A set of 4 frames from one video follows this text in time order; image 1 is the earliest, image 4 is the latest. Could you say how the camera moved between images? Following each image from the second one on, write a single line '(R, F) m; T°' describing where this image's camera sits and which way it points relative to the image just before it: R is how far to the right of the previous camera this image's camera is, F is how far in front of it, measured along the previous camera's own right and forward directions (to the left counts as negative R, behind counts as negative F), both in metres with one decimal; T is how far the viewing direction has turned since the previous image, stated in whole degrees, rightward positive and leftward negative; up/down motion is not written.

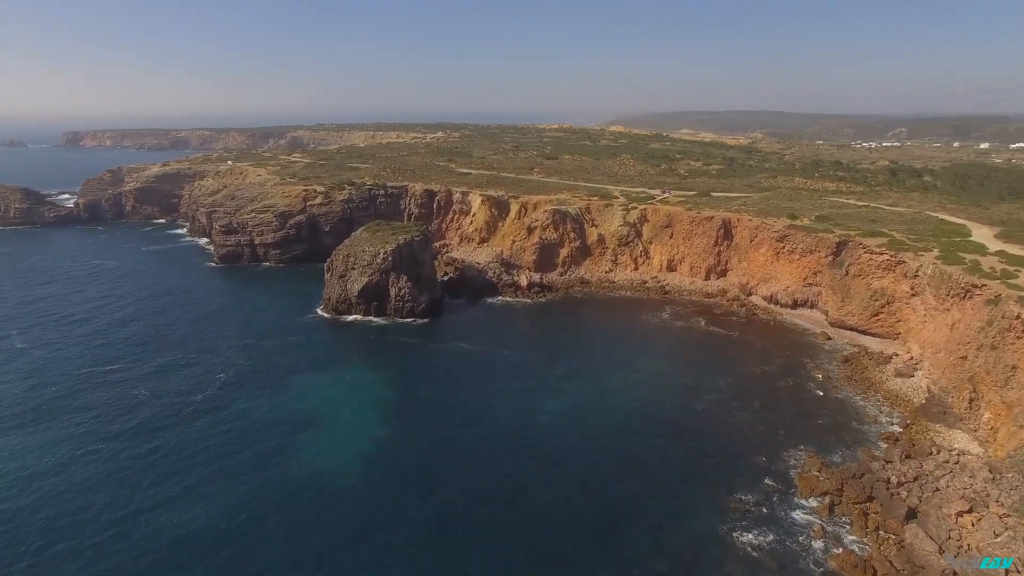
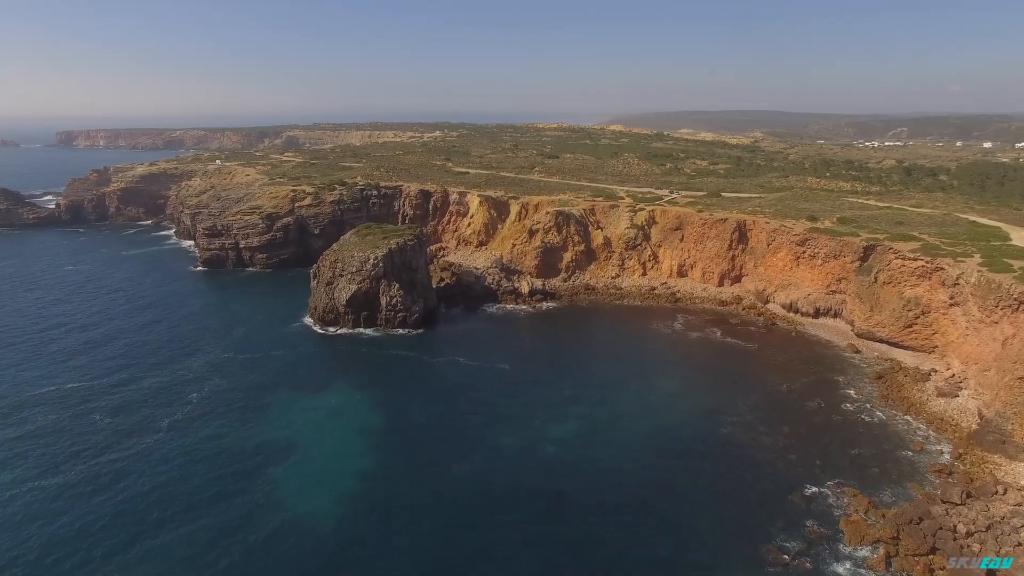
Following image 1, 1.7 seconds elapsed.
(-0.2, +3.7) m; 0°
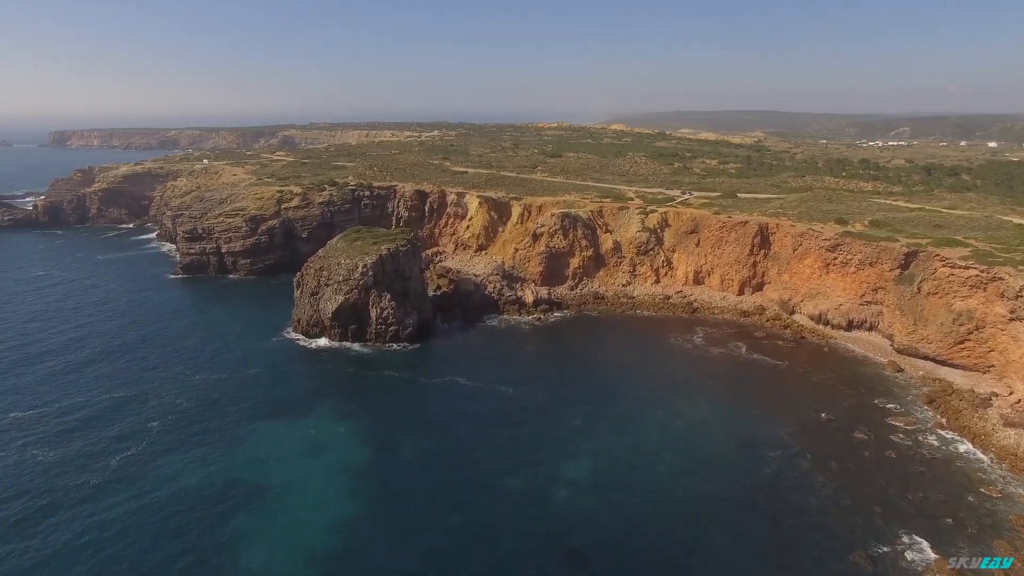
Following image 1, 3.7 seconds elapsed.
(-0.3, +4.3) m; 0°
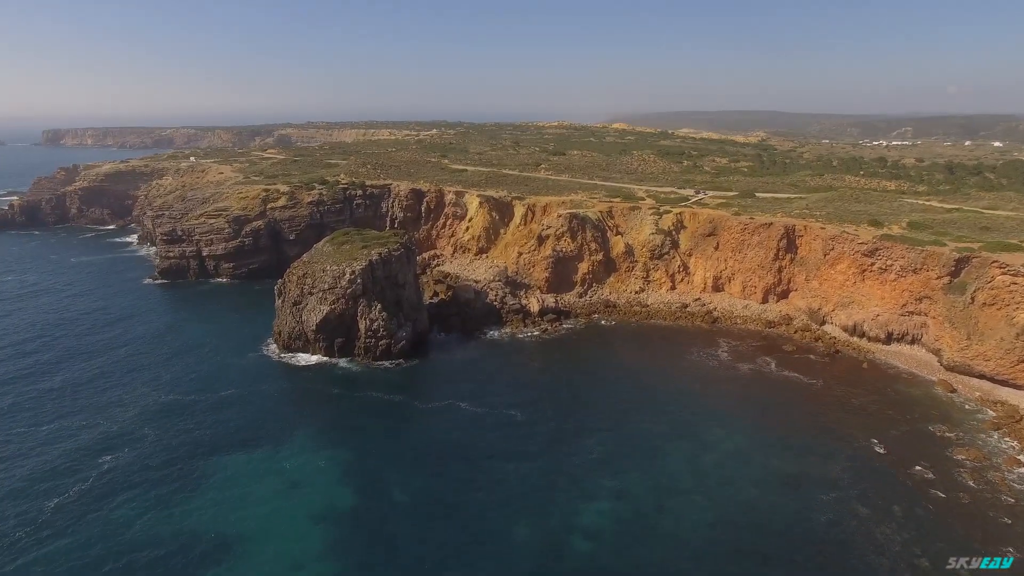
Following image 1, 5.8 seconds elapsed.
(-0.4, +4.2) m; 0°
